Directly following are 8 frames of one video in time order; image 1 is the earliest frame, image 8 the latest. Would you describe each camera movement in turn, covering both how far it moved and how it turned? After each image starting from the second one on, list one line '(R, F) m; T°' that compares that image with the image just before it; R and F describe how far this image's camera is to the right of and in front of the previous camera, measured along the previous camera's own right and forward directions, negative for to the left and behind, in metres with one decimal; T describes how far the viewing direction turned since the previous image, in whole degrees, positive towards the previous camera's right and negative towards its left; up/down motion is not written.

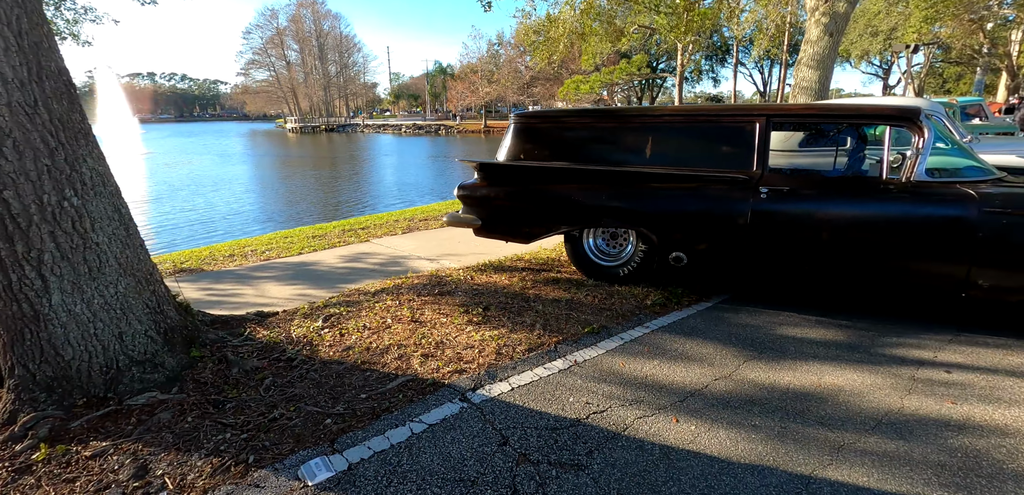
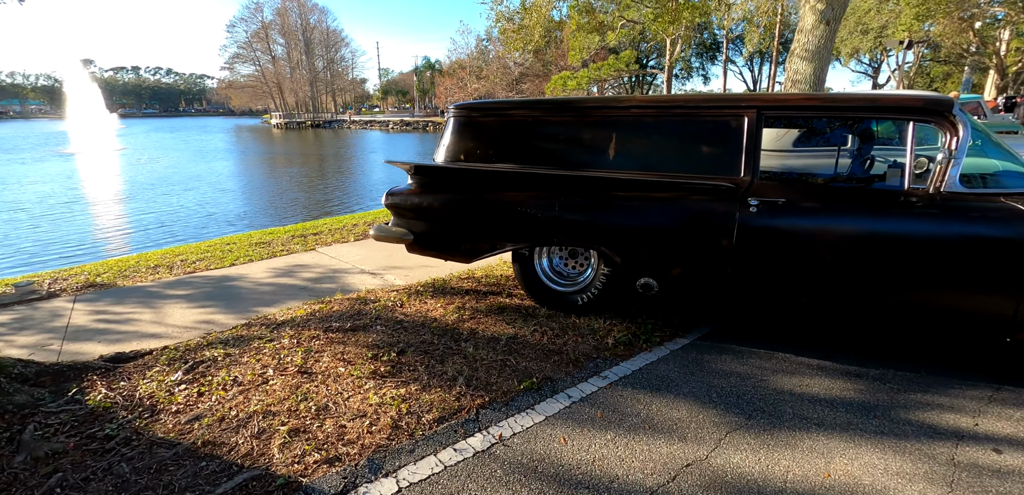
(+0.4, +0.8) m; +1°
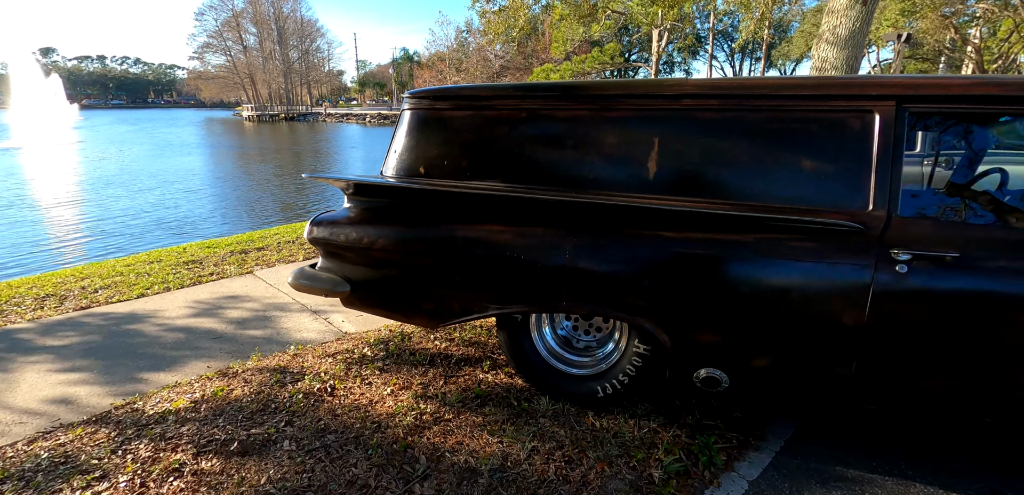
(0.0, +1.3) m; +2°
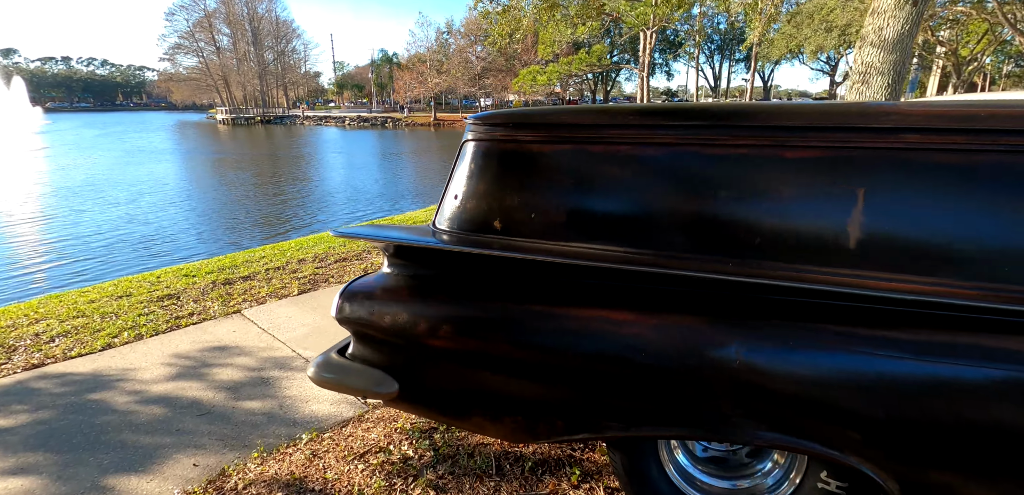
(-0.5, +0.7) m; +2°
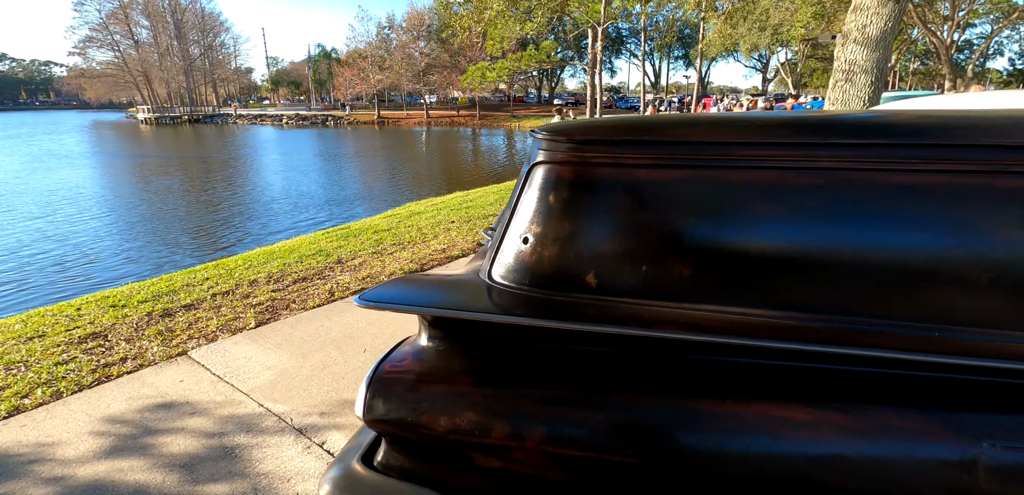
(-0.4, +0.6) m; +6°
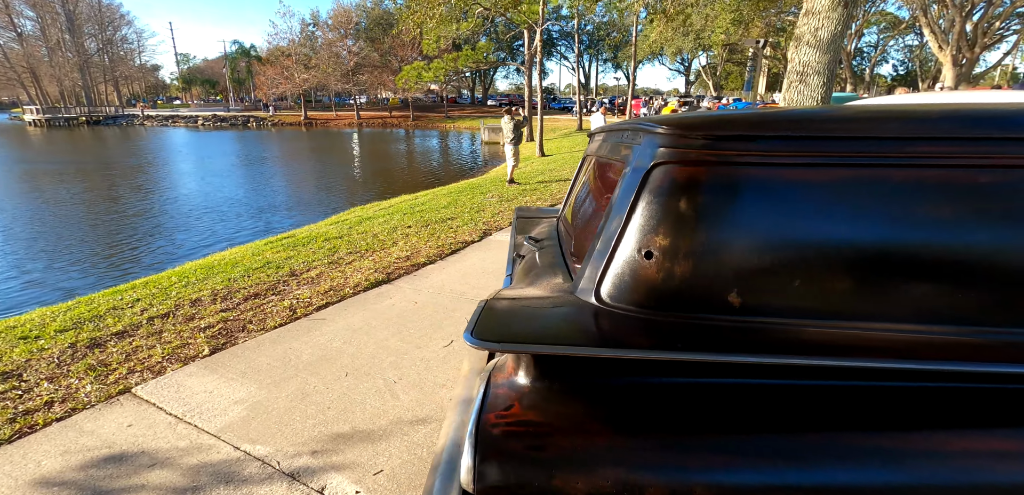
(-0.5, +0.3) m; +7°
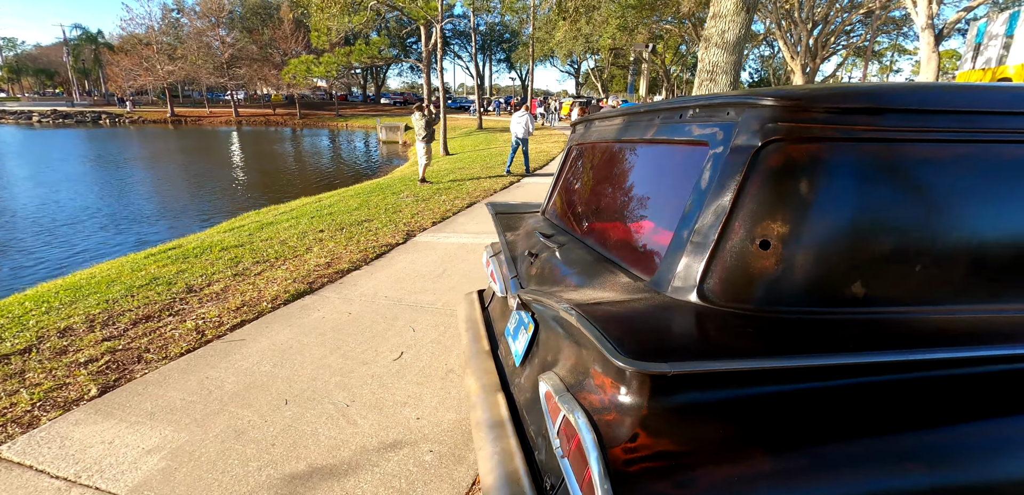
(-0.4, +0.3) m; +12°
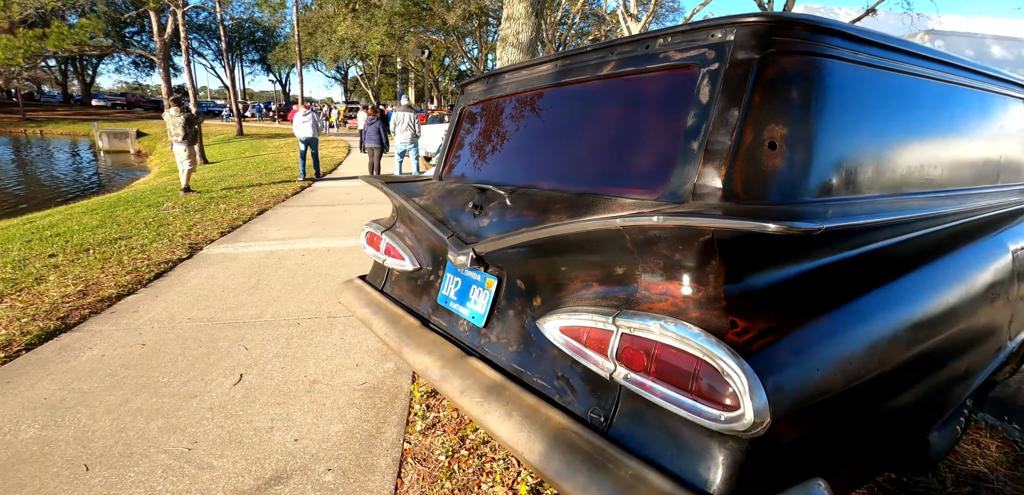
(-0.6, +0.3) m; +25°
